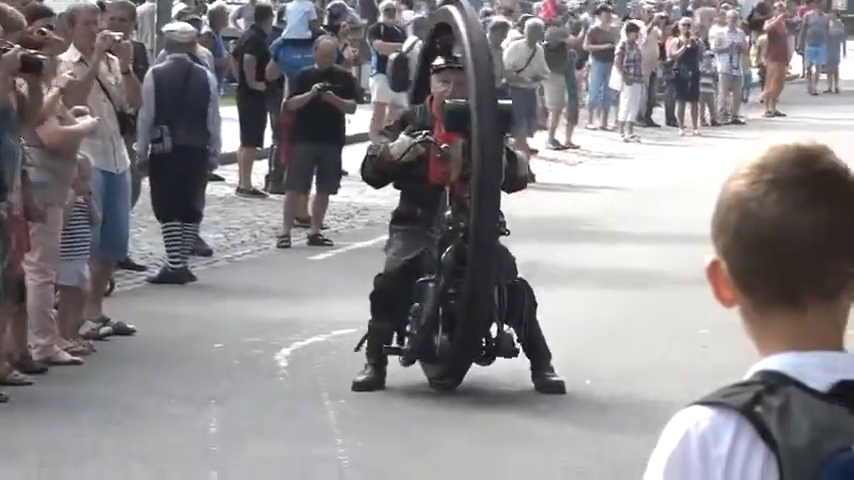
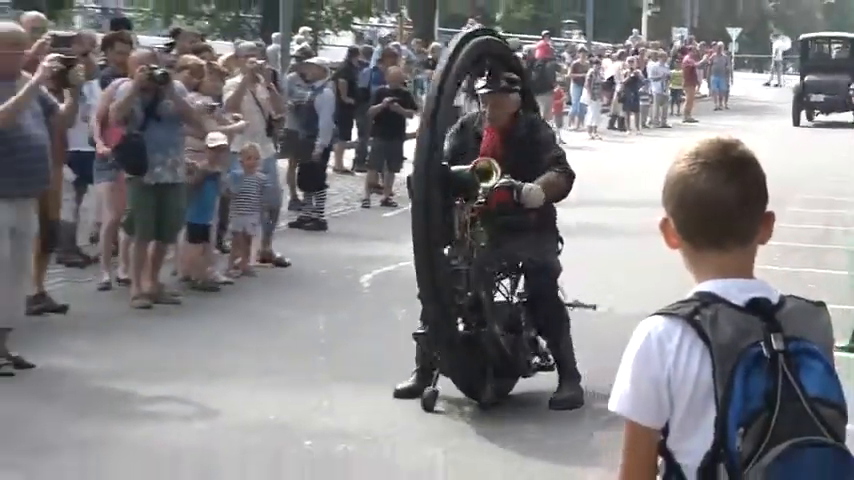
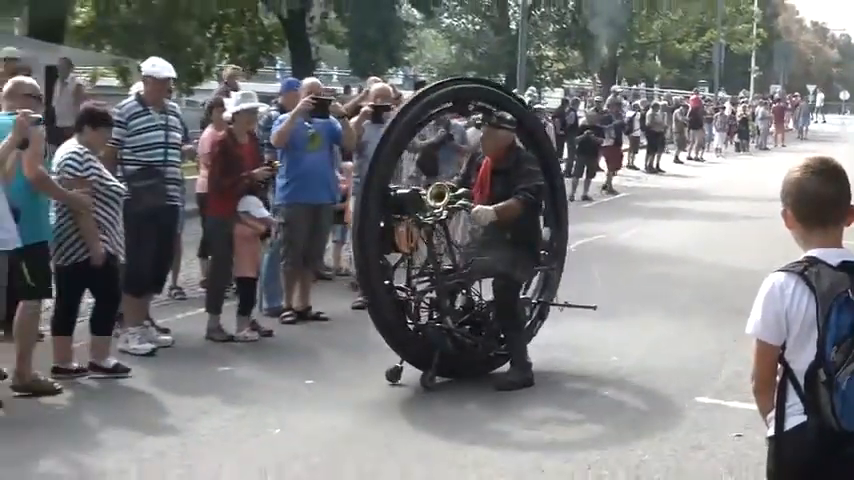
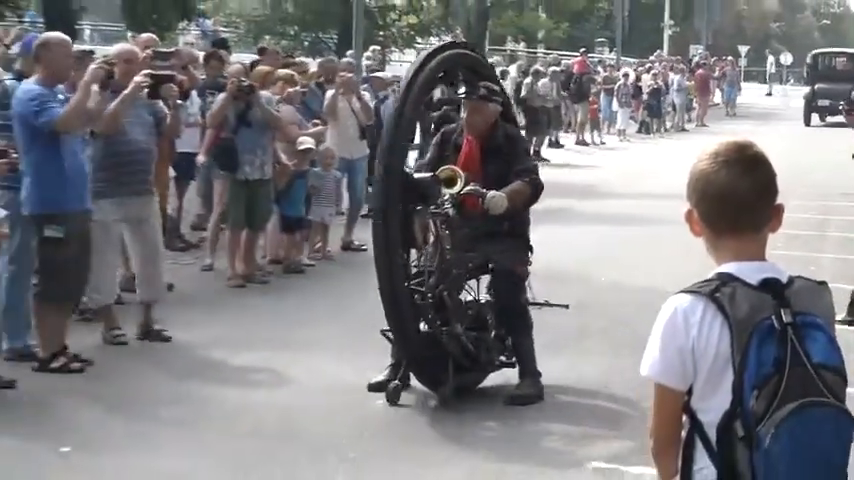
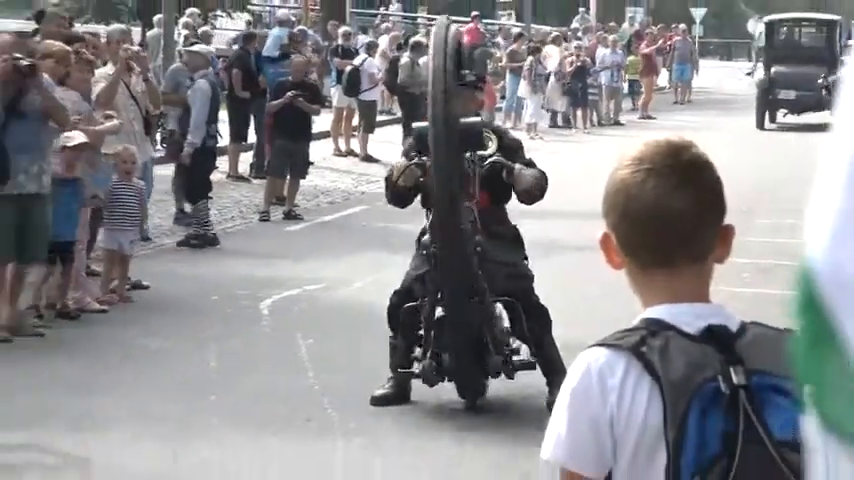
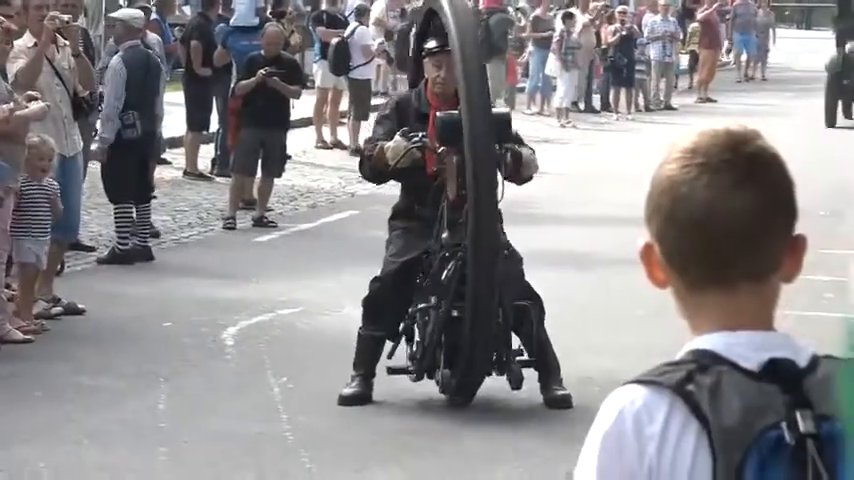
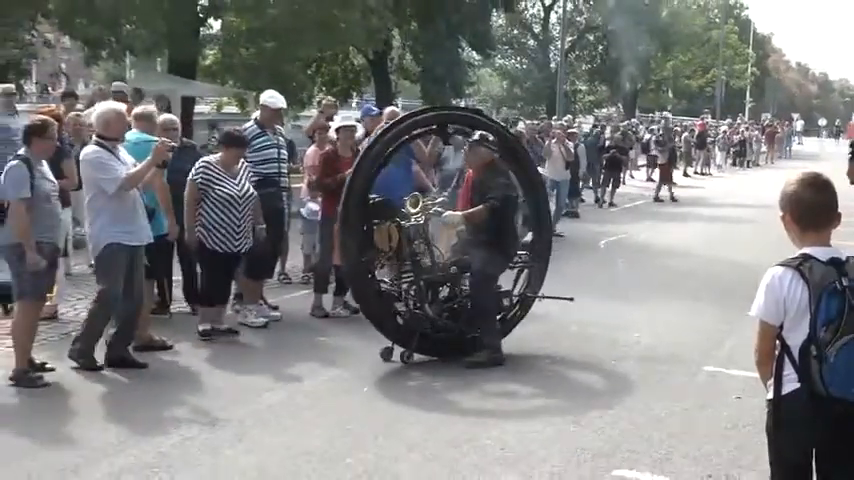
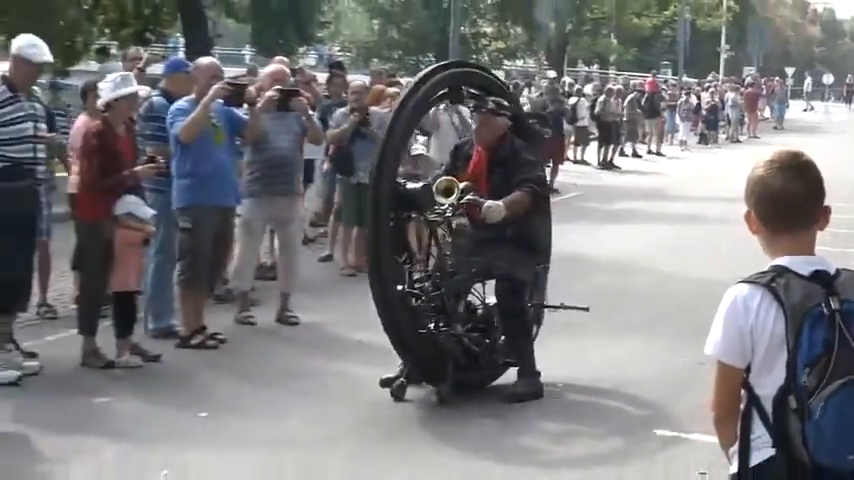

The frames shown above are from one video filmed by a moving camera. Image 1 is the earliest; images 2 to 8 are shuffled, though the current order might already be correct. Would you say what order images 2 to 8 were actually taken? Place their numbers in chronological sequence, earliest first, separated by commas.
6, 5, 2, 4, 8, 3, 7
